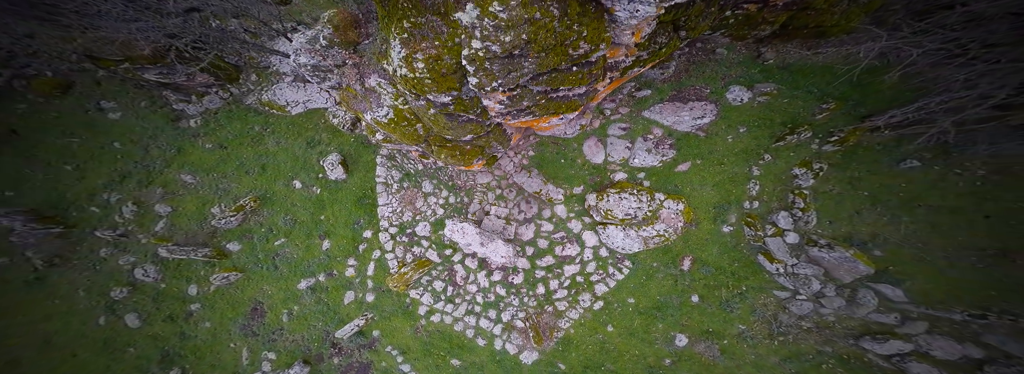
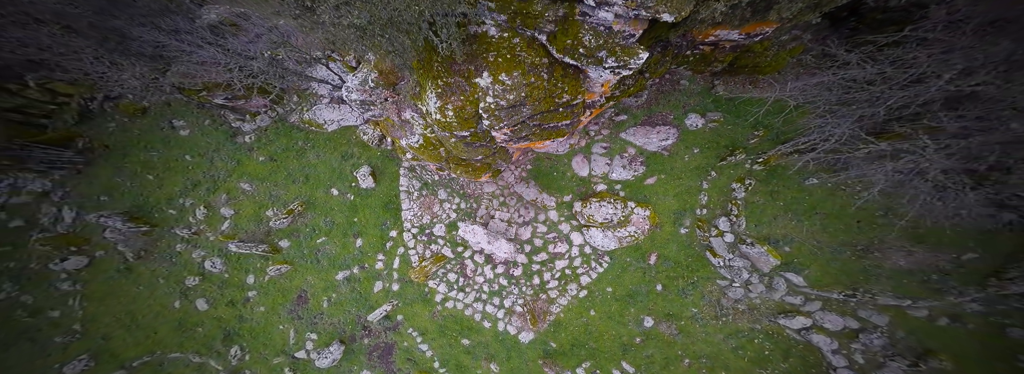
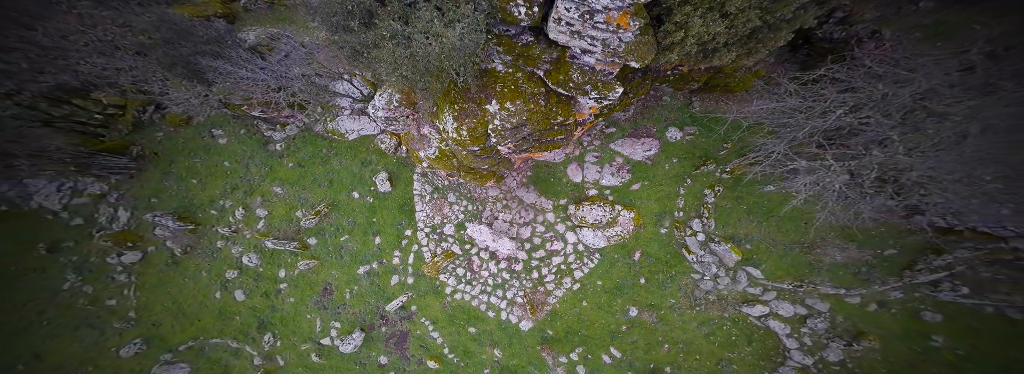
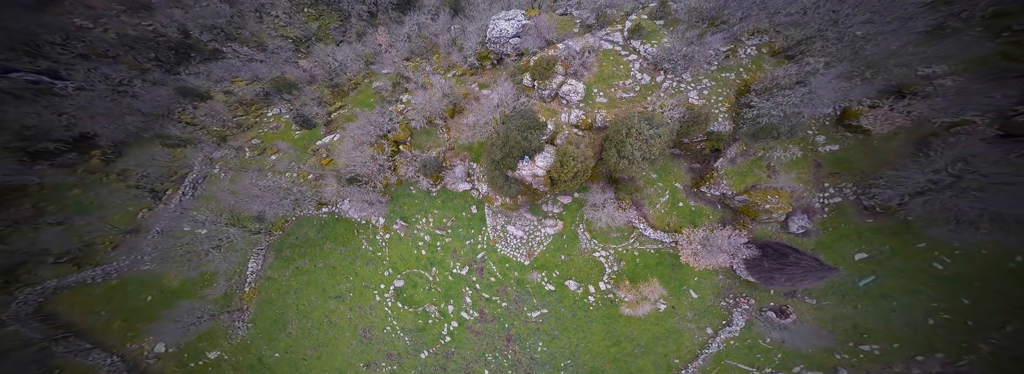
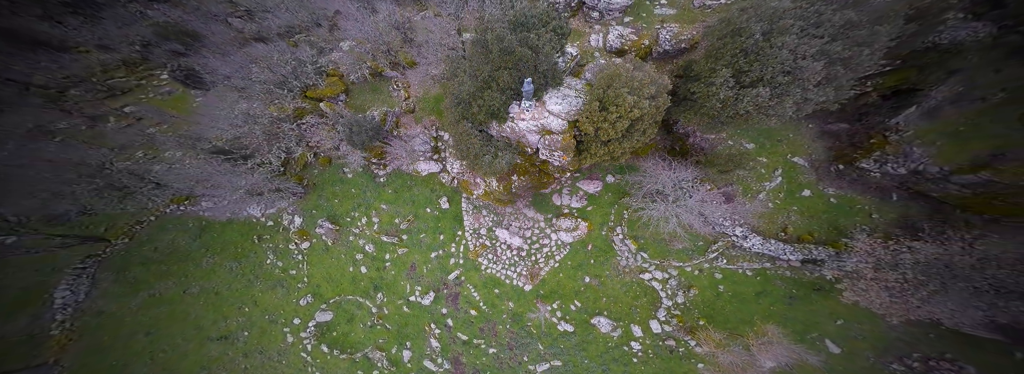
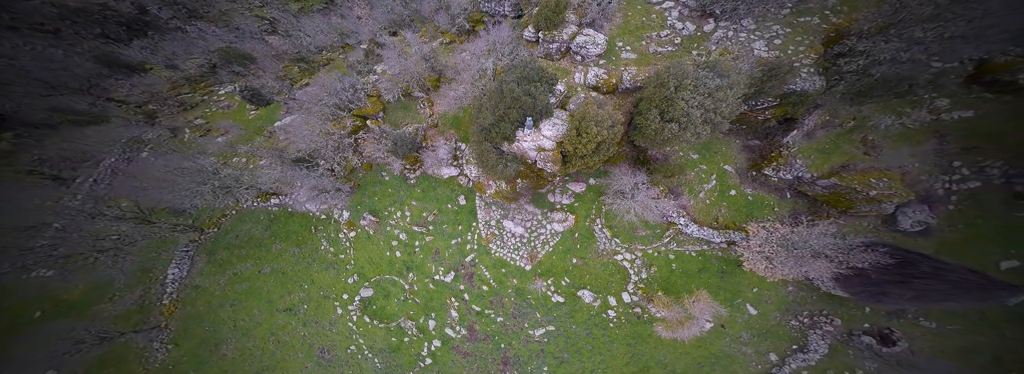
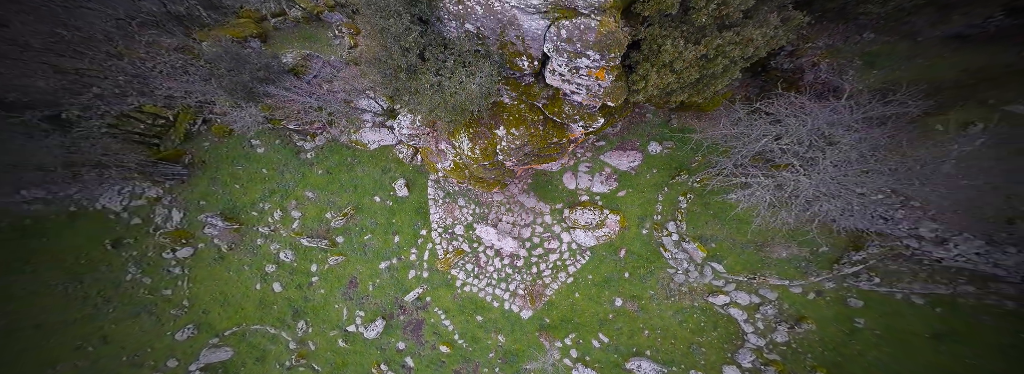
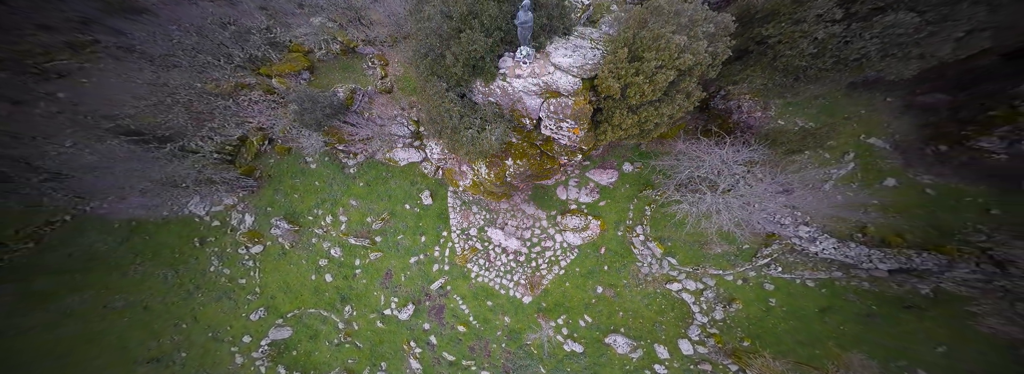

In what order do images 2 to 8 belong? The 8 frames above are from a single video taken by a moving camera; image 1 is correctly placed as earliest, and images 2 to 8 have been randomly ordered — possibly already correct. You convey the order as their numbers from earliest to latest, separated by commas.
2, 3, 7, 8, 5, 6, 4
